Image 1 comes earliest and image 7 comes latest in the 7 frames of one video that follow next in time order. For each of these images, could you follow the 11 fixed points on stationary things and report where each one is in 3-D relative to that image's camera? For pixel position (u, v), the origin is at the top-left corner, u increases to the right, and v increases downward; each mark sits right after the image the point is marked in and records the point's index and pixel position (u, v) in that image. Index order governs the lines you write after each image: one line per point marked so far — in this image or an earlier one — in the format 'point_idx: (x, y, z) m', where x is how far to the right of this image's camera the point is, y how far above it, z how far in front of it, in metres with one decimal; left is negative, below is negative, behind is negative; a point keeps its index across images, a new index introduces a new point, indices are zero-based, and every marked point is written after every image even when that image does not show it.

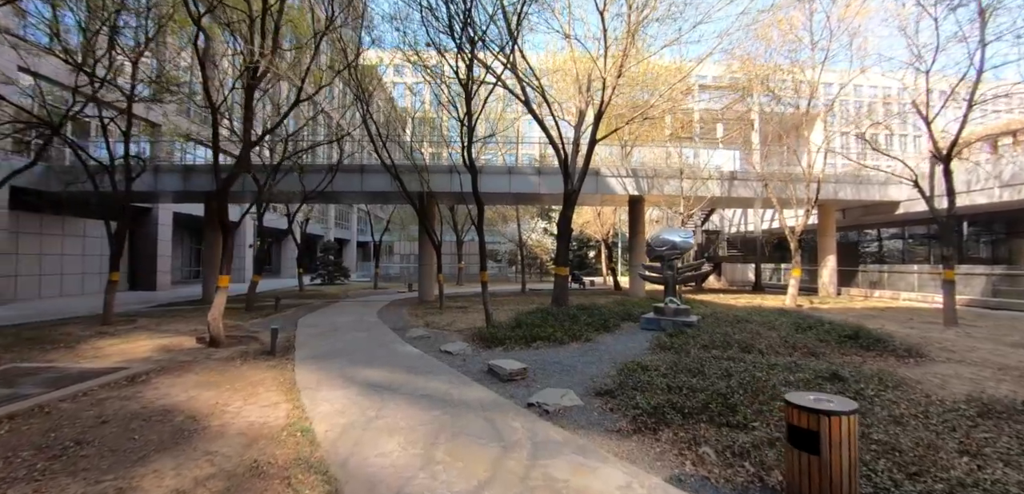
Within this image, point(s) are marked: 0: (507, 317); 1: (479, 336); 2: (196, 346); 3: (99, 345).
0: (-0.1, -1.8, +10.7) m
1: (-0.6, -1.8, +8.5) m
2: (-5.6, -1.8, +7.6) m
3: (-7.4, -1.7, +7.6) m
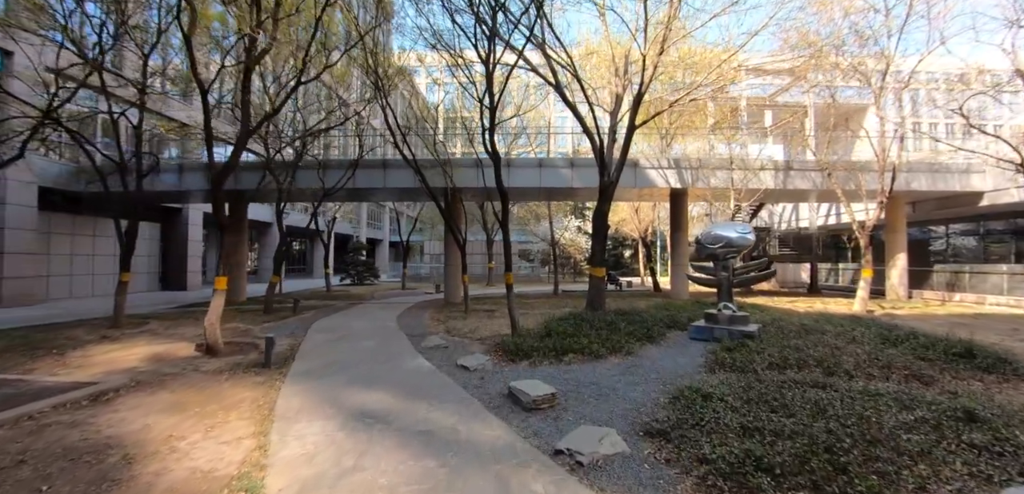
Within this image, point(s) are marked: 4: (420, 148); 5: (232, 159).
0: (+0.5, -1.7, +9.6) m
1: (-0.2, -1.8, +7.4) m
2: (-5.2, -1.7, +6.9) m
3: (-6.9, -1.7, +7.1) m
4: (-3.6, +3.8, +16.7) m
5: (-4.5, +1.3, +6.8) m
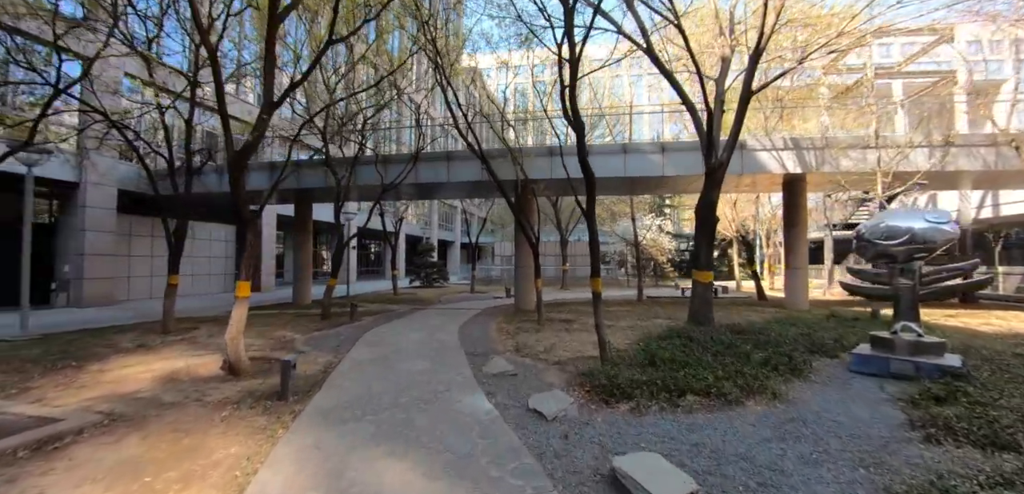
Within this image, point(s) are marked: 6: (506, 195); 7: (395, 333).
0: (+2.0, -1.7, +7.5) m
1: (+1.0, -1.7, +5.5) m
2: (-4.1, -1.7, +5.8) m
3: (-5.7, -1.7, +6.2) m
4: (-0.9, +3.8, +15.2) m
5: (-3.4, +1.4, +5.6) m
6: (-0.1, +1.4, +11.3) m
7: (-2.4, -1.8, +8.7) m
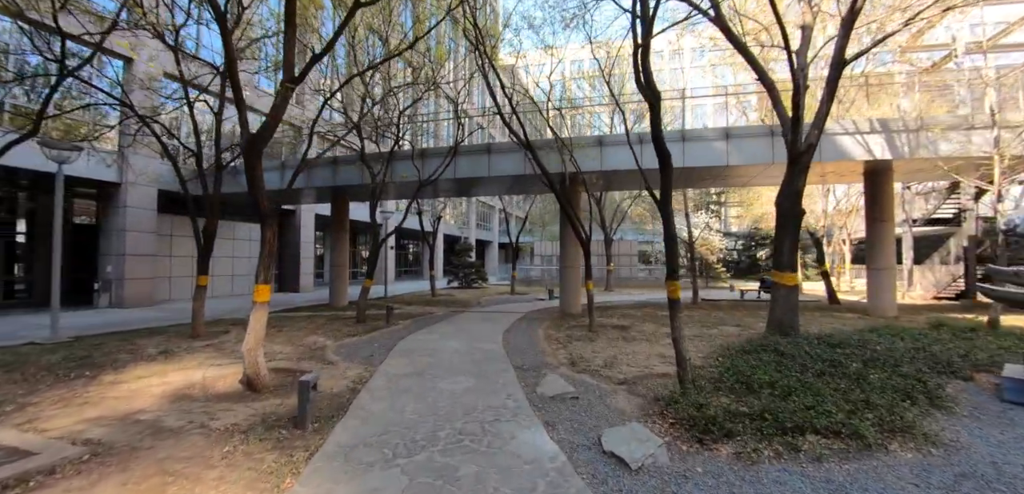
0: (+2.8, -1.6, +6.3) m
1: (+1.6, -1.7, +4.4) m
2: (-3.4, -1.7, +5.1) m
3: (-5.0, -1.7, +5.6) m
4: (+0.5, +3.9, +14.2) m
5: (-2.8, +1.4, +4.8) m
6: (+1.0, +1.4, +10.2) m
7: (-1.5, -1.7, +7.9) m
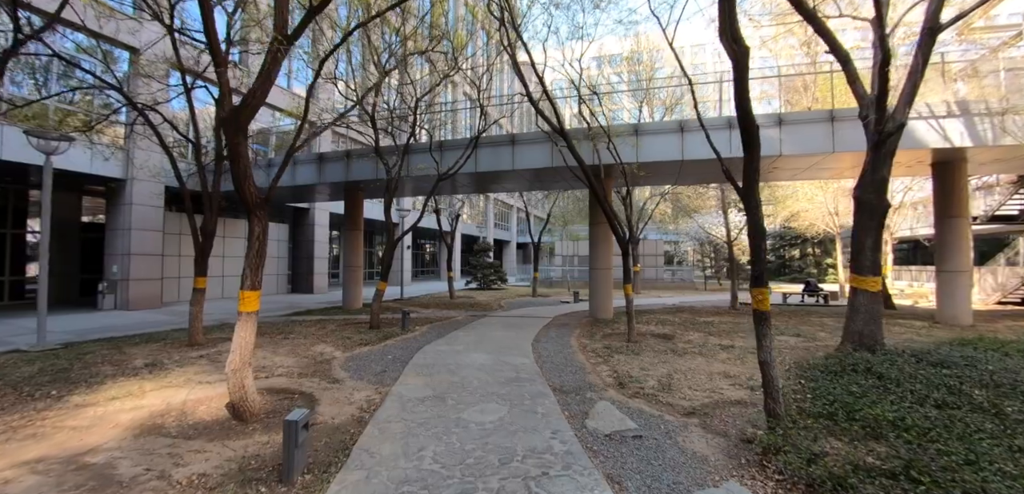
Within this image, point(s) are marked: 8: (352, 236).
0: (+3.3, -1.6, +5.2) m
1: (+2.0, -1.6, +3.3) m
2: (-3.0, -1.7, +4.2) m
3: (-4.6, -1.7, +4.8) m
4: (+1.2, +3.9, +13.2) m
5: (-2.4, +1.4, +3.9) m
6: (+1.6, +1.4, +9.2) m
7: (-0.9, -1.7, +6.9) m
8: (-5.6, +0.4, +15.0) m
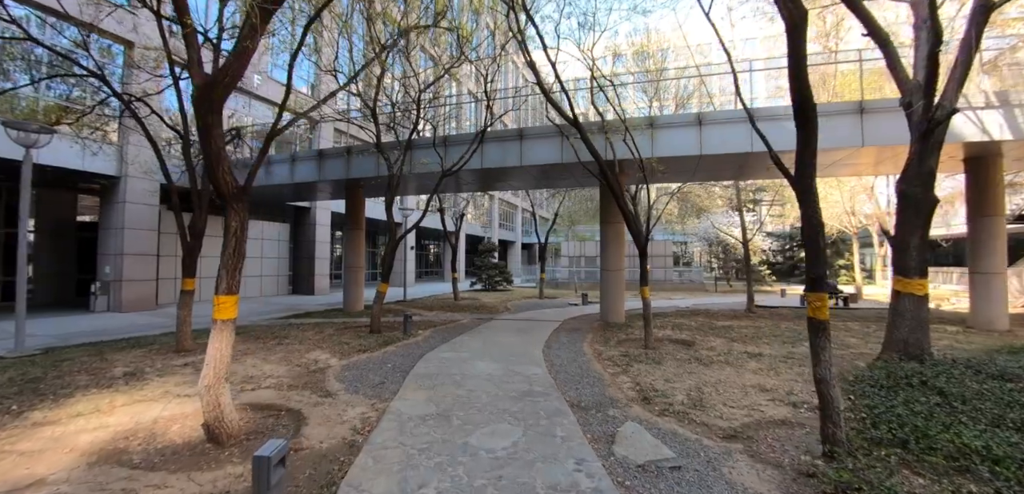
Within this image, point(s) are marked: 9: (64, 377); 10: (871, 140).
0: (+3.4, -1.6, +4.6) m
1: (+2.1, -1.6, +2.7) m
2: (-2.8, -1.6, +3.7) m
3: (-4.5, -1.6, +4.3) m
4: (+1.4, +3.9, +12.6) m
5: (-2.2, +1.4, +3.4) m
6: (+1.8, +1.4, +8.6) m
7: (-0.8, -1.7, +6.3) m
8: (-5.4, +0.4, +14.5) m
9: (-5.9, -1.7, +5.6) m
10: (+7.9, +2.4, +9.5) m
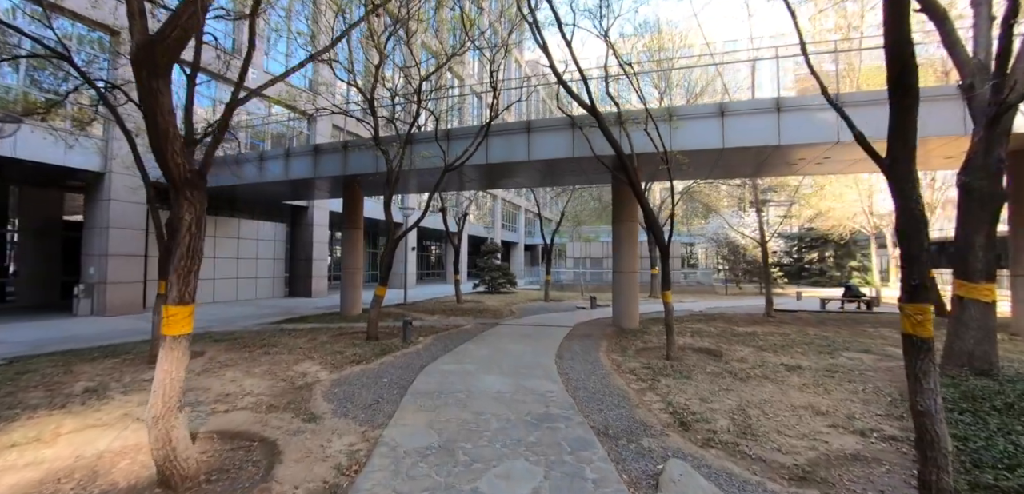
0: (+3.6, -1.6, +3.9) m
1: (+2.3, -1.6, +2.0) m
2: (-2.7, -1.6, +3.0) m
3: (-4.3, -1.6, +3.6) m
4: (+1.6, +3.9, +11.9) m
5: (-2.1, +1.5, +2.7) m
6: (+1.9, +1.4, +7.9) m
7: (-0.6, -1.7, +5.7) m
8: (-5.2, +0.4, +13.8) m
9: (-5.7, -1.7, +4.9) m
10: (+8.1, +2.3, +8.8) m
